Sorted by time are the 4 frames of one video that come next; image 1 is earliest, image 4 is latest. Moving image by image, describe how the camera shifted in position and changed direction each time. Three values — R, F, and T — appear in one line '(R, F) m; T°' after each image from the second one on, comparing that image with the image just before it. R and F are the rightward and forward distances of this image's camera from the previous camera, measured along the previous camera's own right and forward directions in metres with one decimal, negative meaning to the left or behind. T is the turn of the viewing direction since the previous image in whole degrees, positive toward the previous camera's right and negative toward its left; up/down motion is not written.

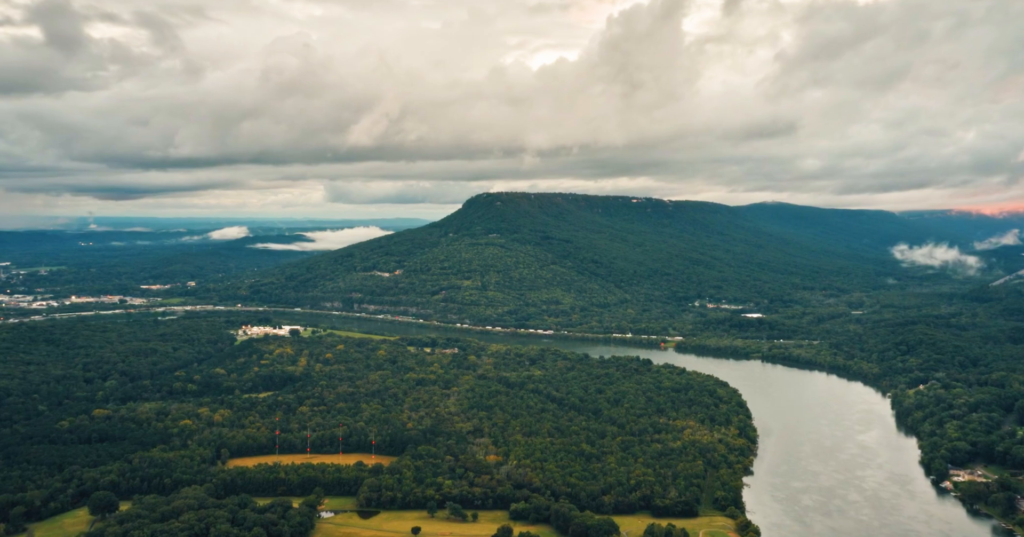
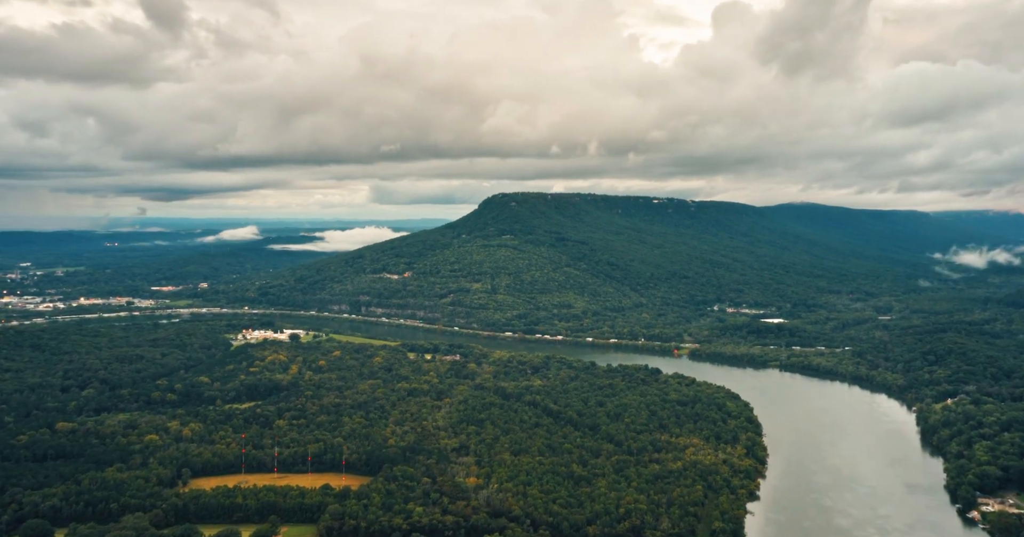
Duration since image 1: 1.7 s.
(+3.0, +4.0) m; -2°
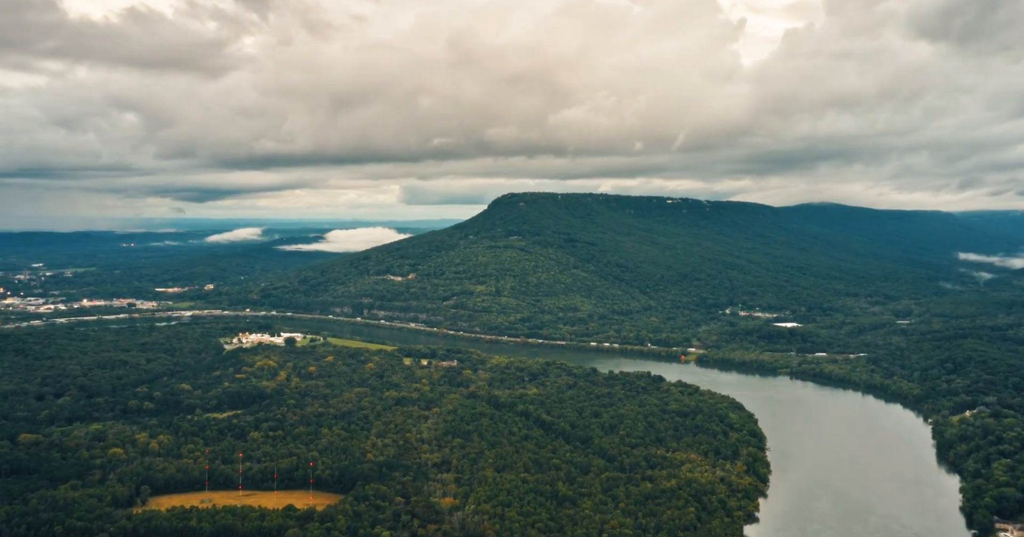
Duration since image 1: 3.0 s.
(+2.5, +3.1) m; -1°
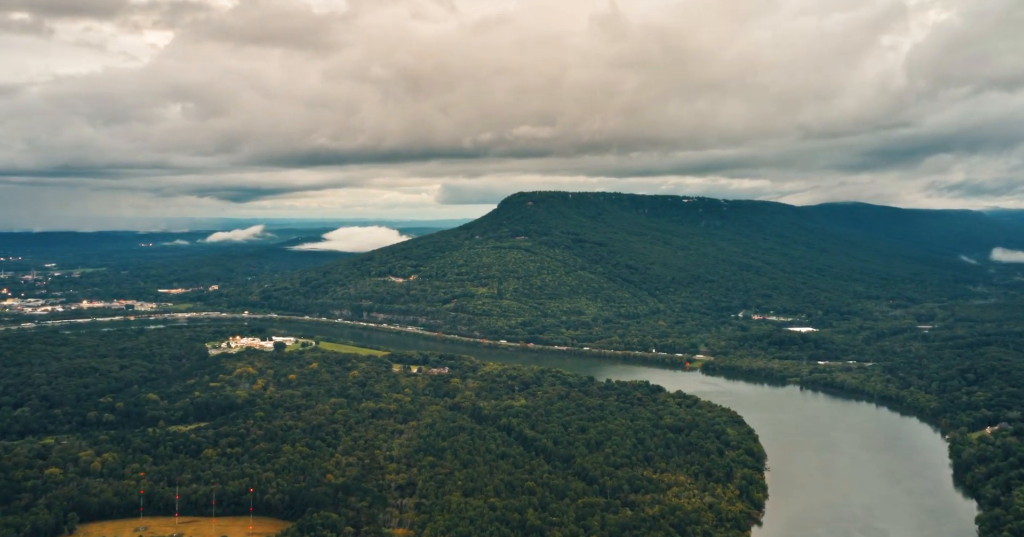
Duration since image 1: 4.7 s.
(+3.6, +4.2) m; -2°
